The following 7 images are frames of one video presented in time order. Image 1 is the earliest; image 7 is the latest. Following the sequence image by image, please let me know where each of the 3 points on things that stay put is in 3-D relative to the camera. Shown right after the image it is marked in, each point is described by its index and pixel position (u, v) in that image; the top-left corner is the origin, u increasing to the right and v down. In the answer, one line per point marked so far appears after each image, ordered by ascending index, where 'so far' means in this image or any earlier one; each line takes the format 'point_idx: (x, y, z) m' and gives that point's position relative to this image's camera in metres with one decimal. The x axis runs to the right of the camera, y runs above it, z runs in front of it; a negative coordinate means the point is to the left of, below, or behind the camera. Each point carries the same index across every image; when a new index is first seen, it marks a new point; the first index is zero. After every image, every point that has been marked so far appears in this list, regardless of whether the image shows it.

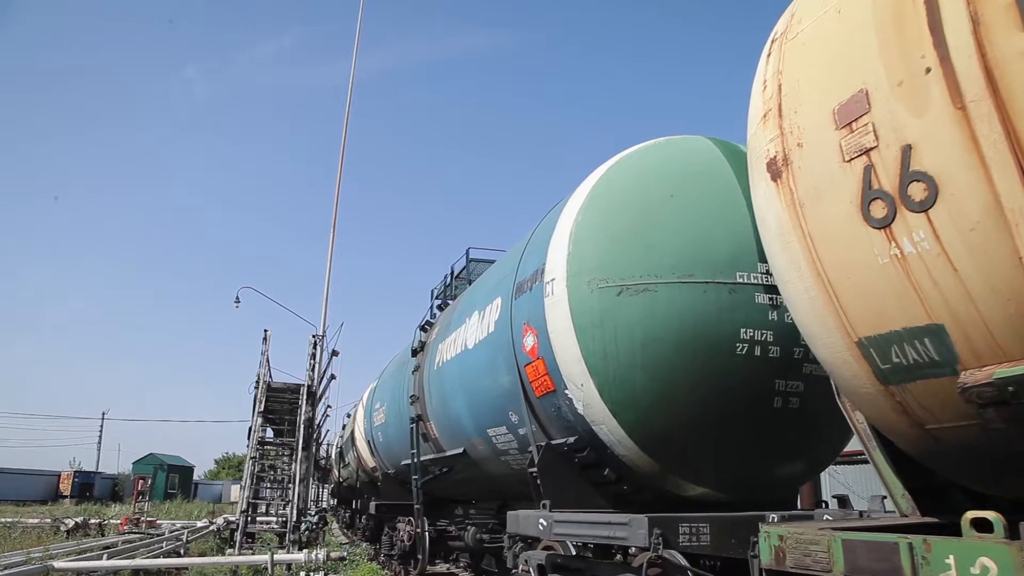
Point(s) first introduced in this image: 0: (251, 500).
0: (-6.1, -4.9, +13.6) m
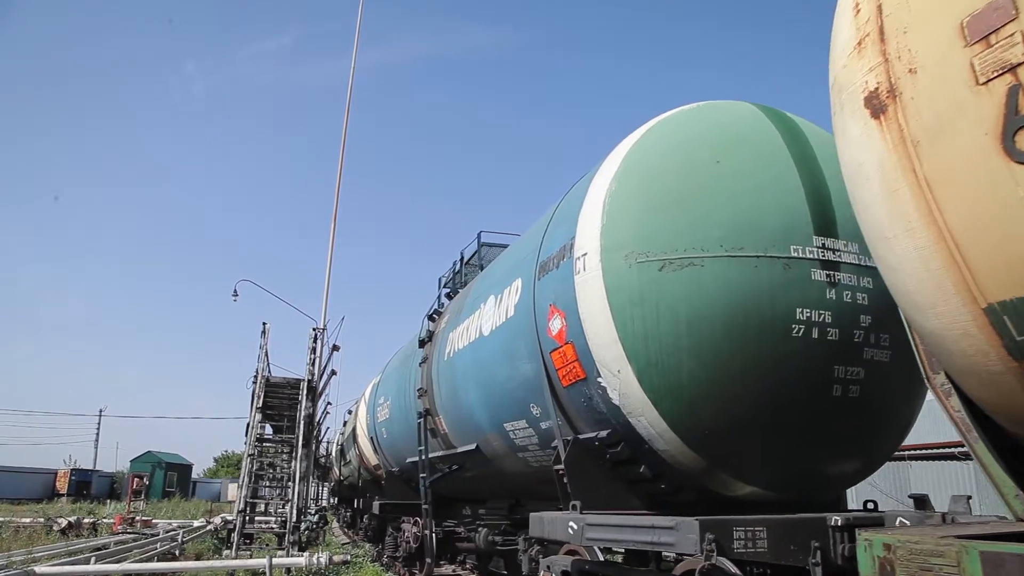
0: (-5.9, -4.7, +13.1) m
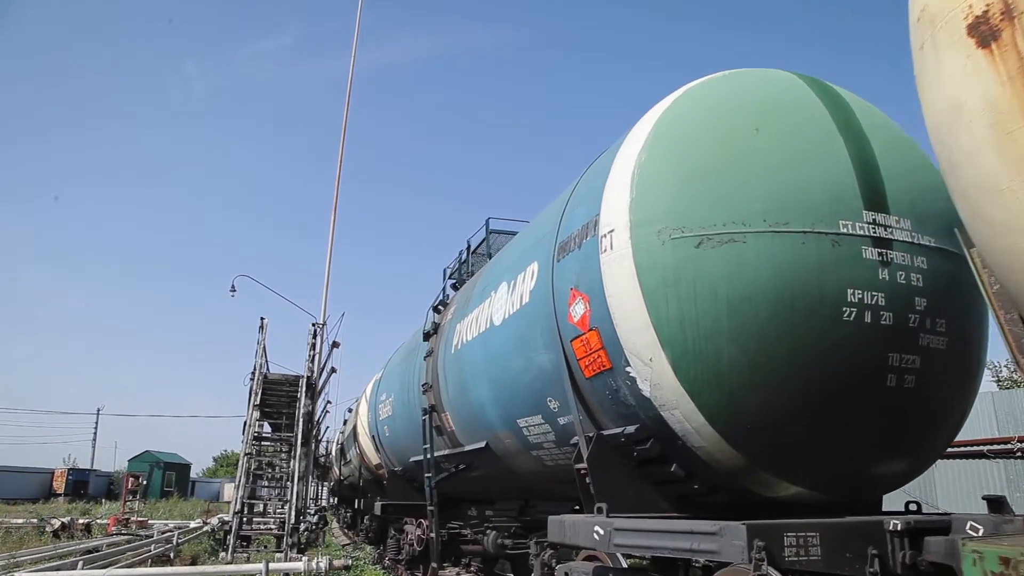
0: (-5.8, -4.6, +12.6) m
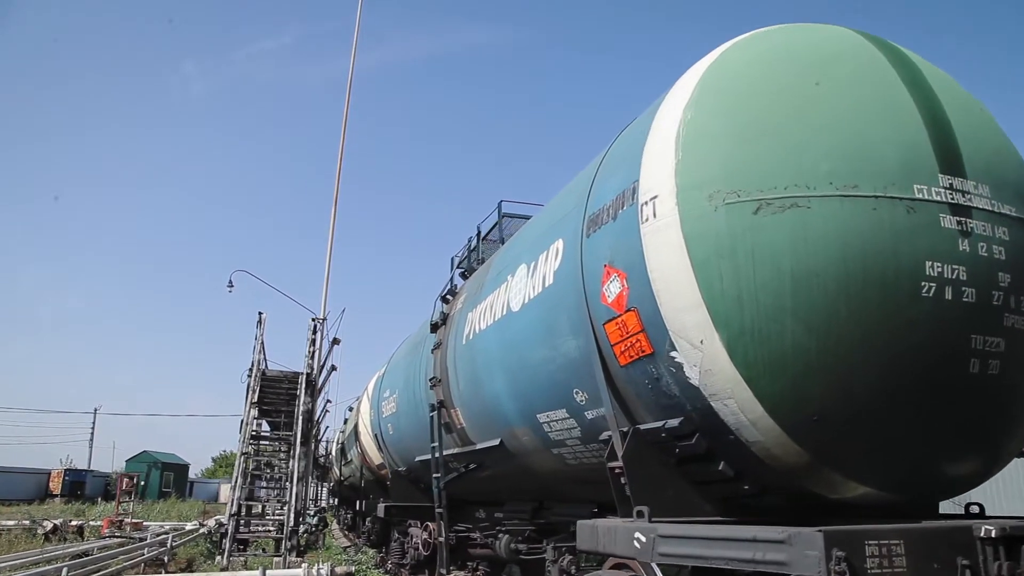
0: (-5.6, -4.5, +12.2) m
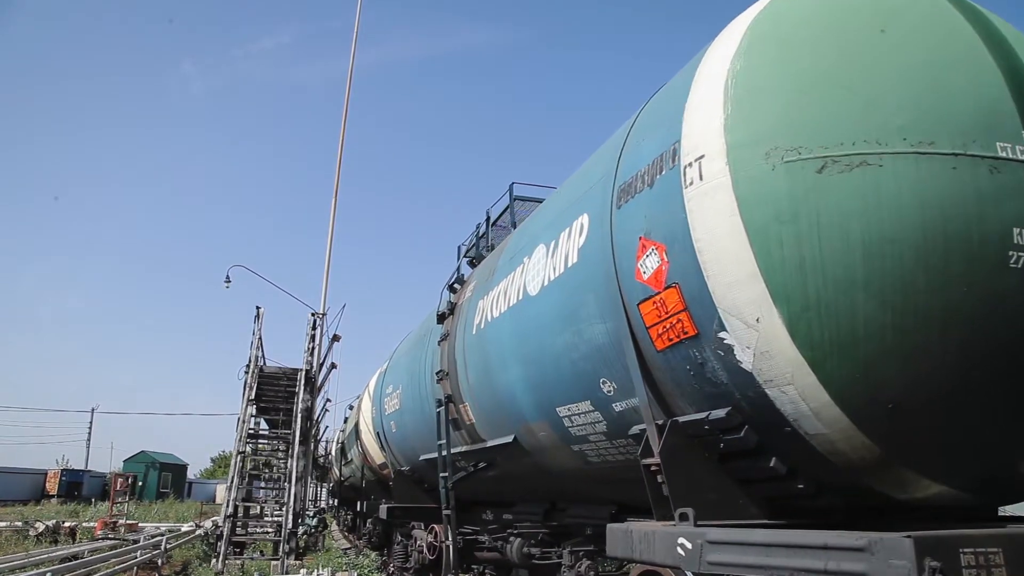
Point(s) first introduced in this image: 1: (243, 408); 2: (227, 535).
0: (-5.5, -4.3, +11.7) m
1: (-5.7, -2.6, +12.4) m
2: (-5.4, -4.7, +11.1) m
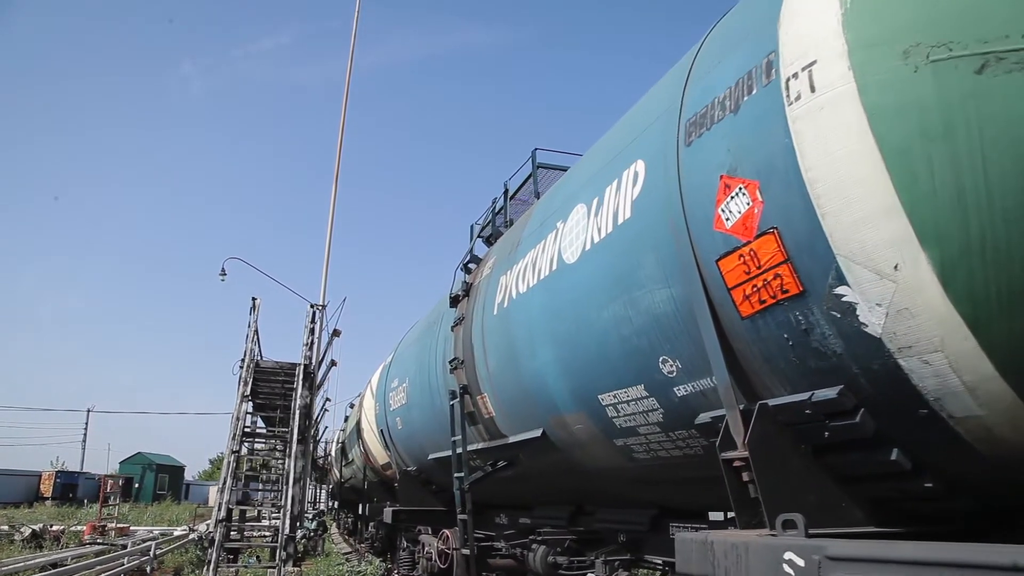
0: (-5.2, -4.1, +11.1) m
1: (-5.5, -2.4, +11.7) m
2: (-5.2, -4.5, +10.4) m
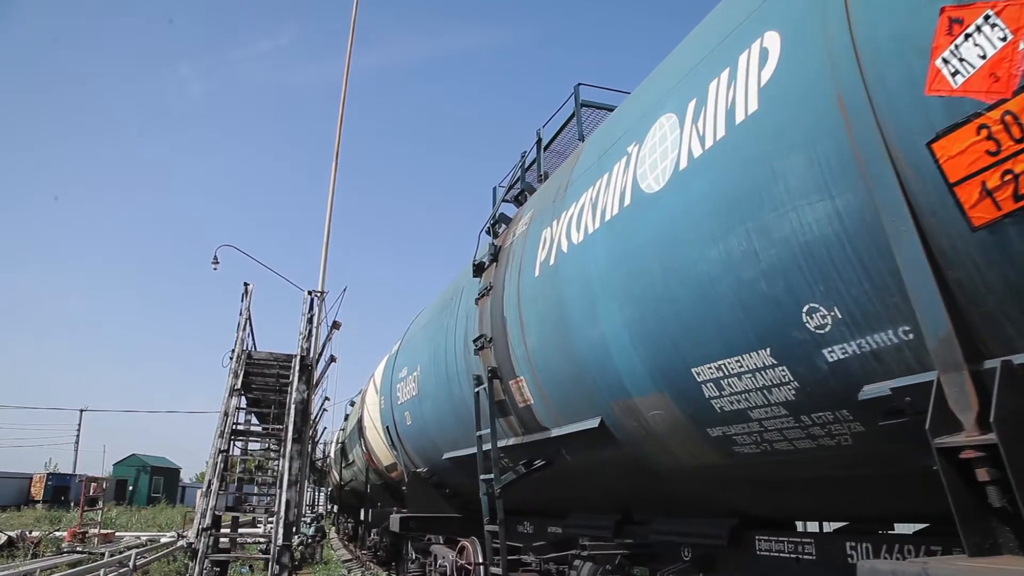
0: (-4.9, -3.8, +10.0) m
1: (-5.2, -2.1, +10.7) m
2: (-4.9, -4.2, +9.4) m
